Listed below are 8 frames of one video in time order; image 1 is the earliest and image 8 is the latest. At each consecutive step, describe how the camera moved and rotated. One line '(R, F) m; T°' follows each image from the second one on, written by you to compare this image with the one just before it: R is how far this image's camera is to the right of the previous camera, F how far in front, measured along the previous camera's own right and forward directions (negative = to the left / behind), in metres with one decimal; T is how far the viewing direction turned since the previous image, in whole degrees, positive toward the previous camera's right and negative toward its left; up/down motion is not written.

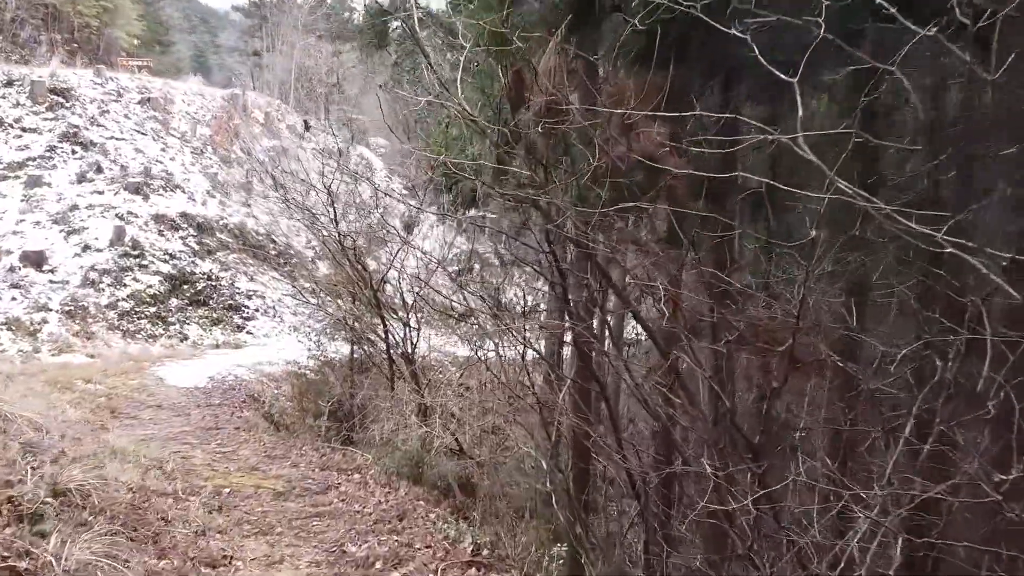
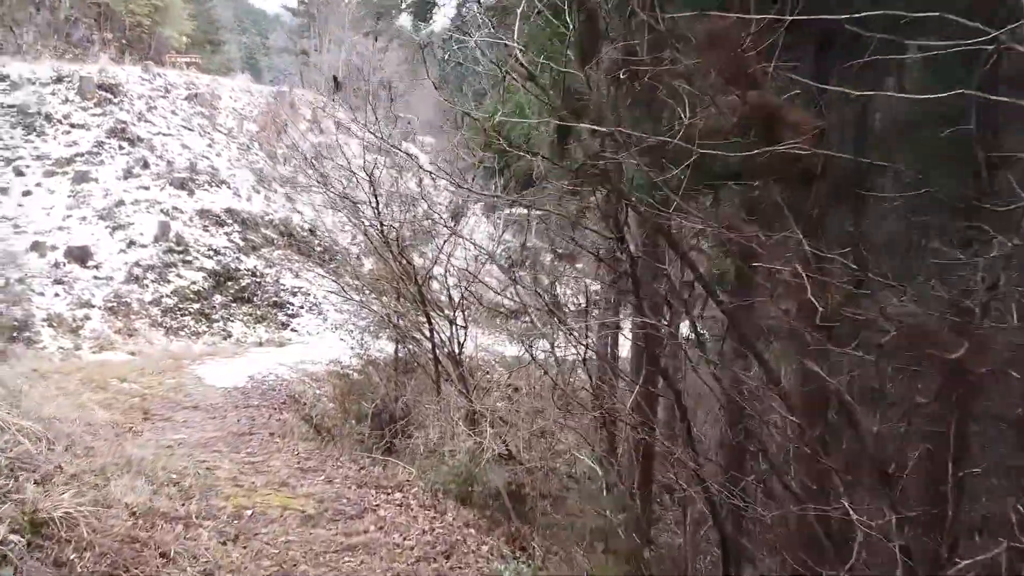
(-0.1, +0.6) m; -3°
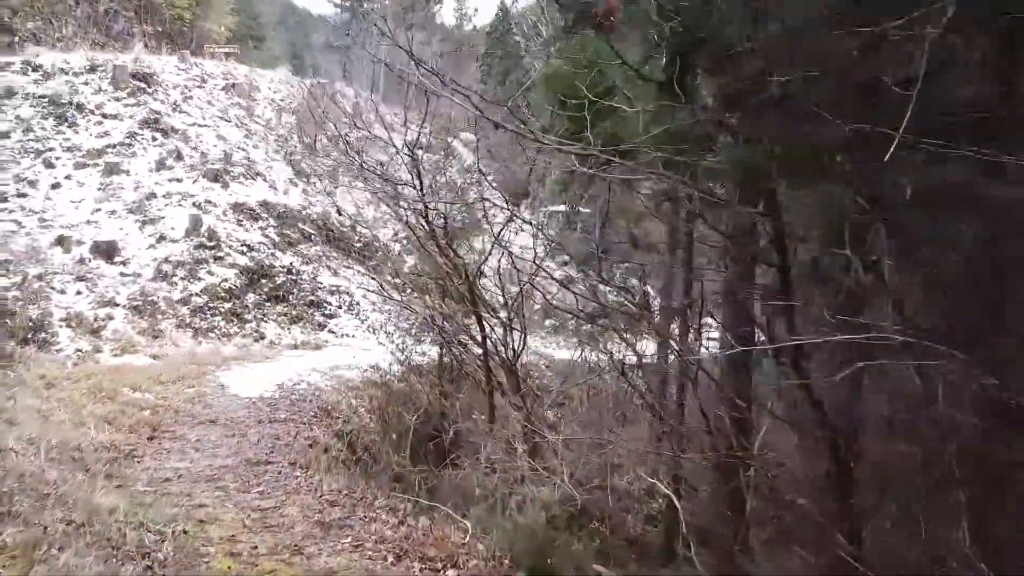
(-0.2, +1.1) m; -3°
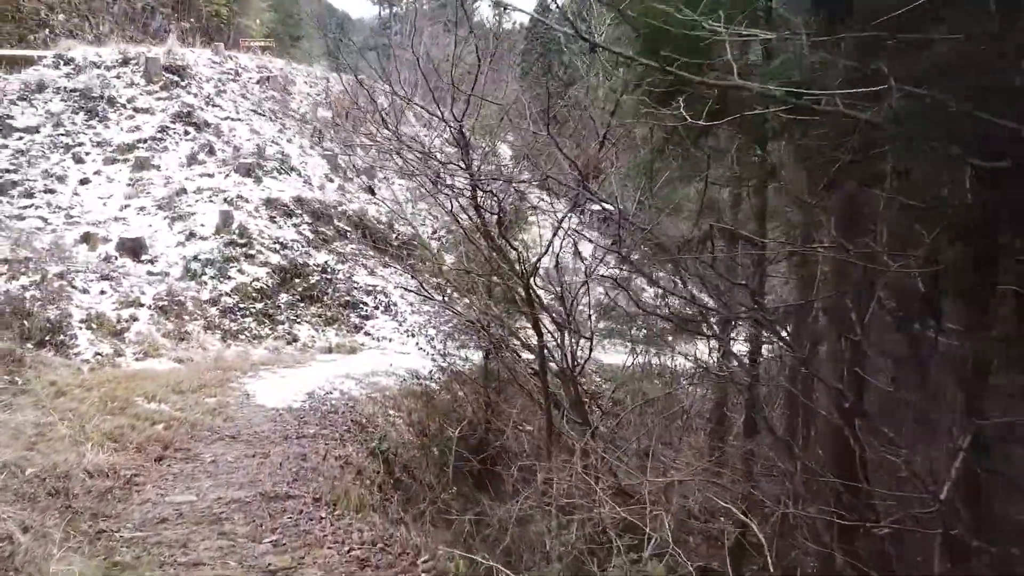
(-0.2, +0.9) m; -3°
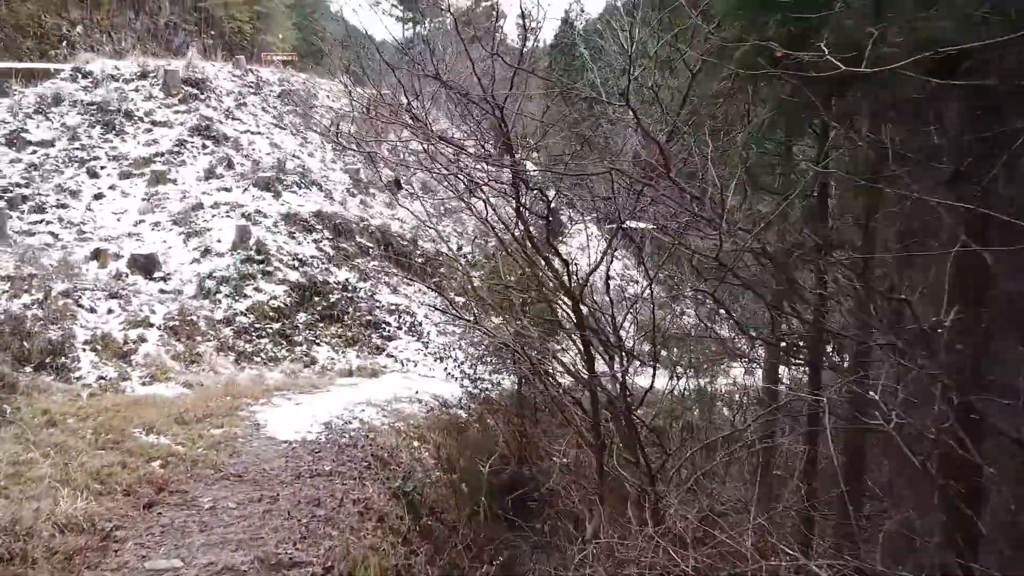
(-0.1, +0.7) m; -2°
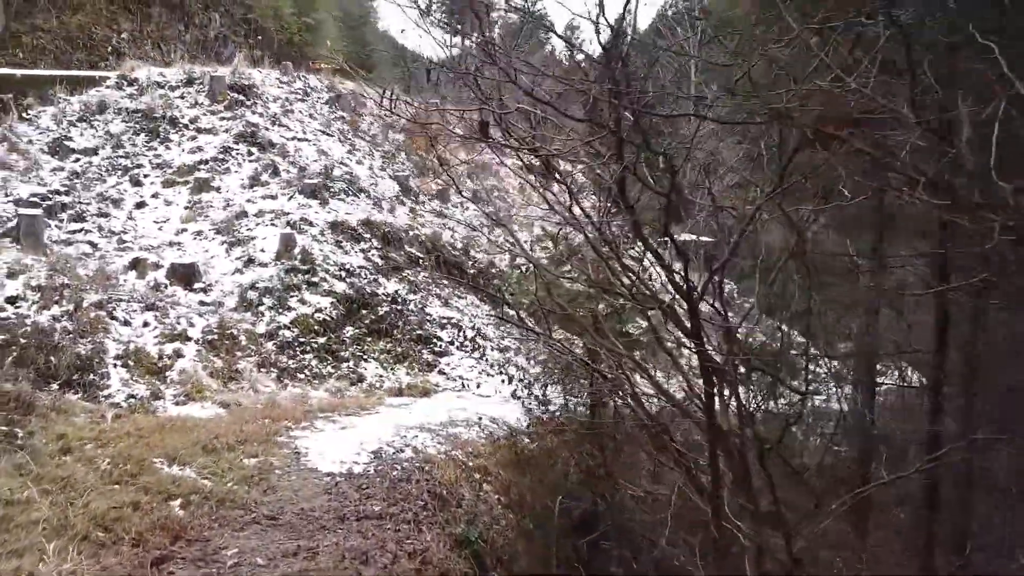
(-0.2, +0.9) m; -3°
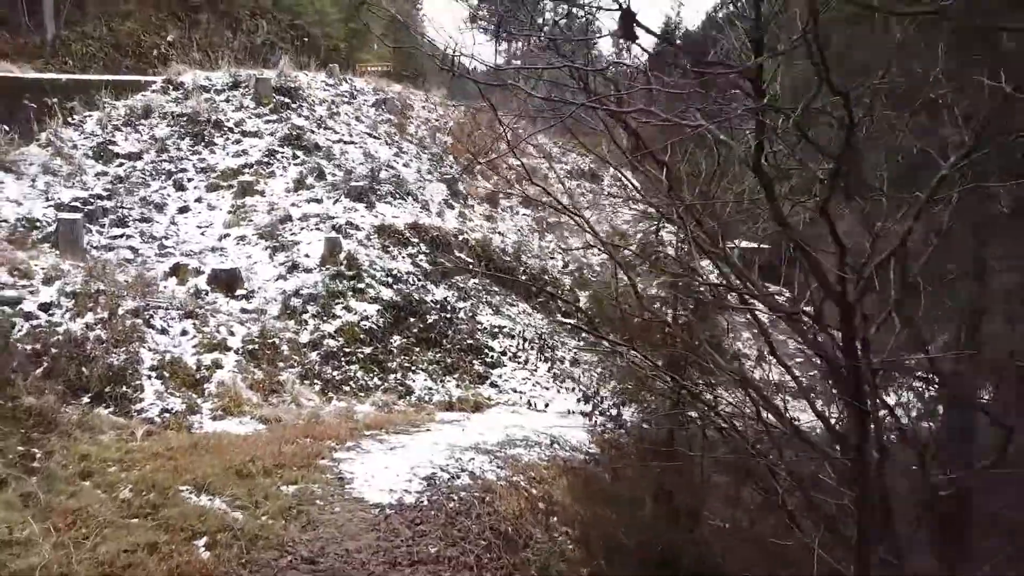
(-0.2, +0.7) m; -3°
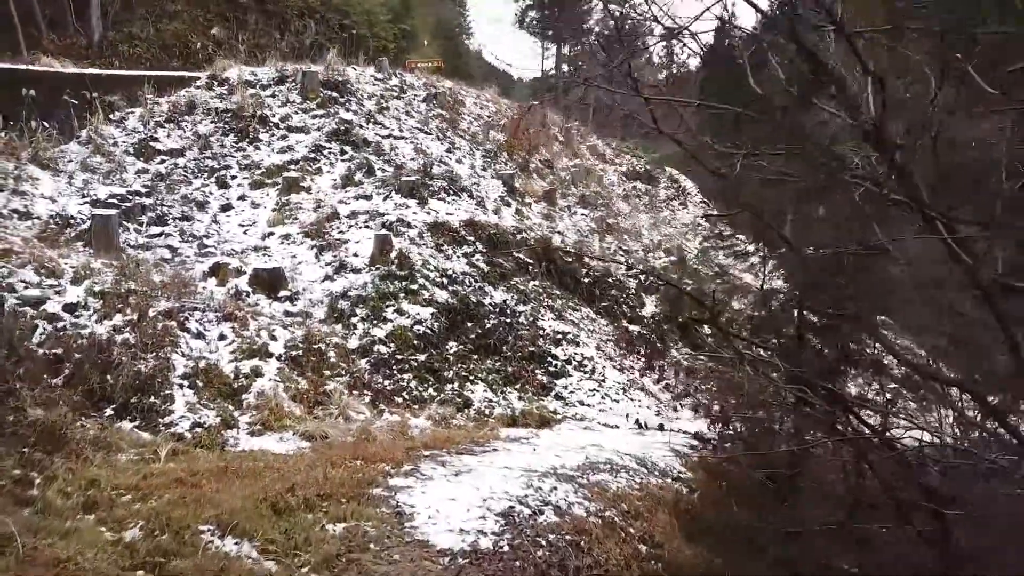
(-0.3, +1.0) m; -3°
